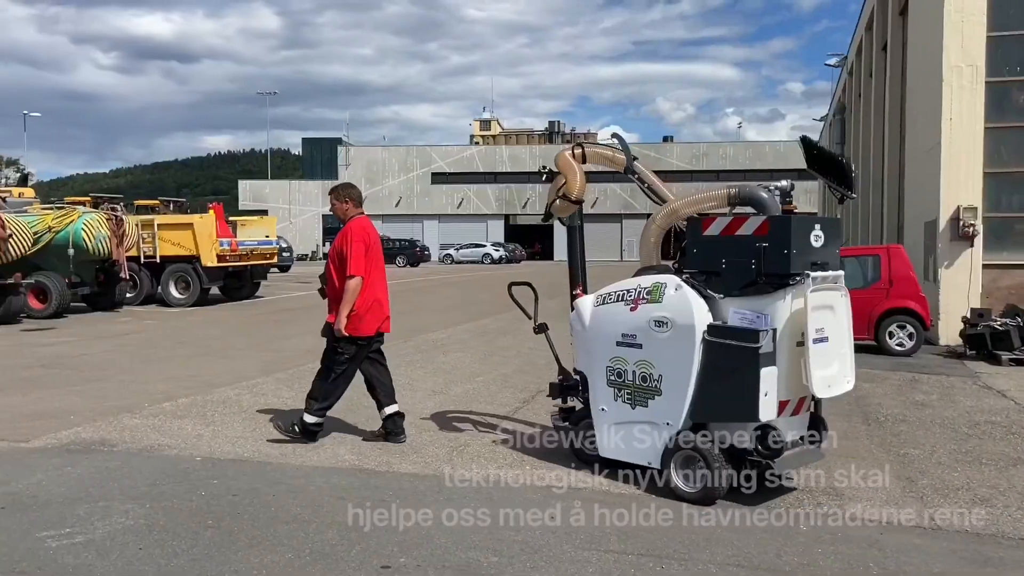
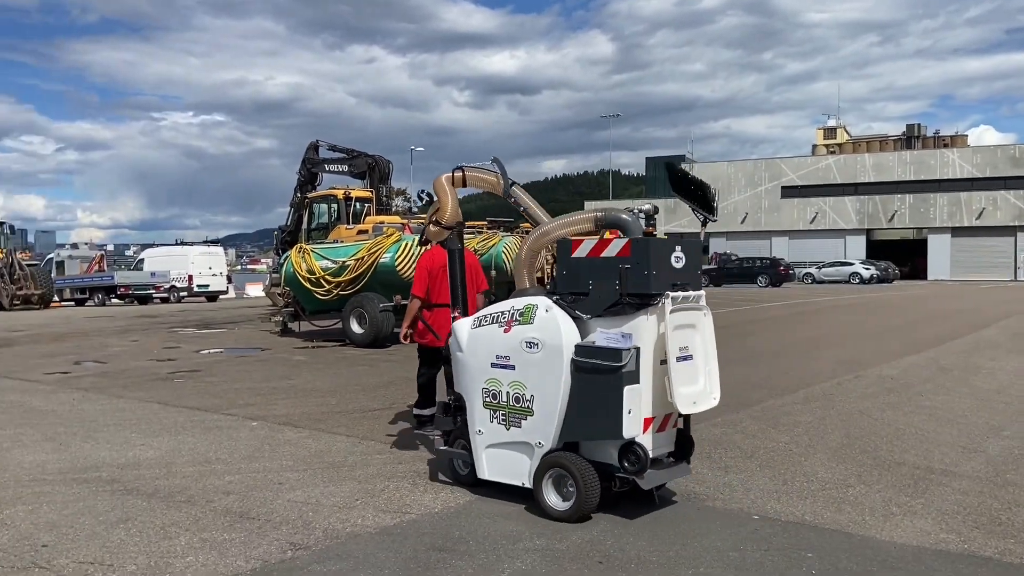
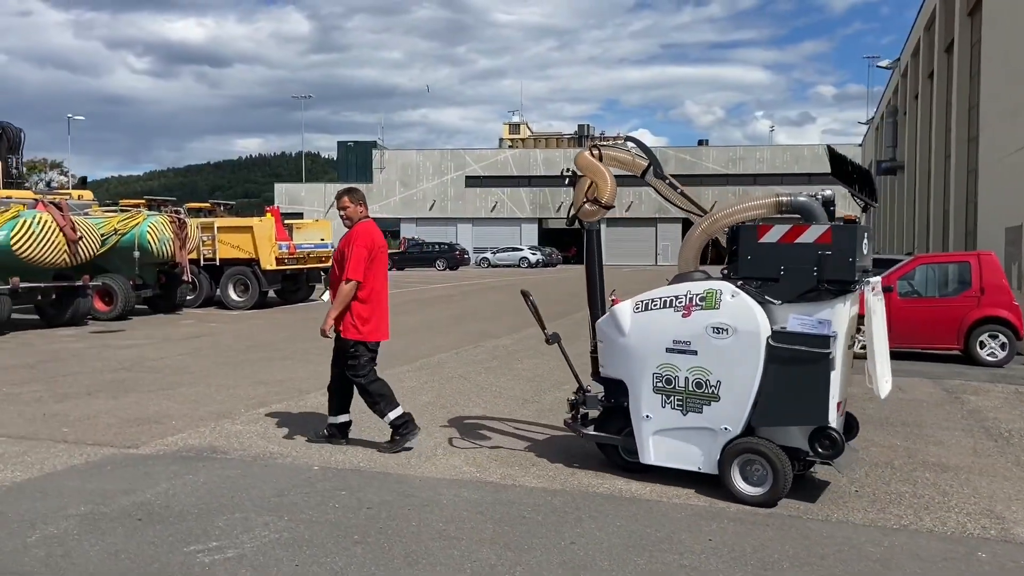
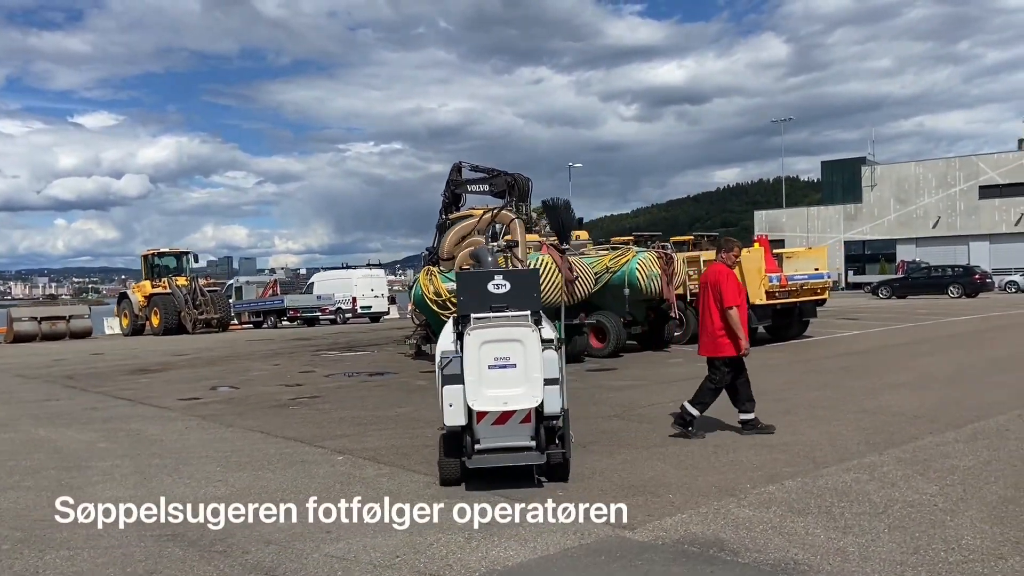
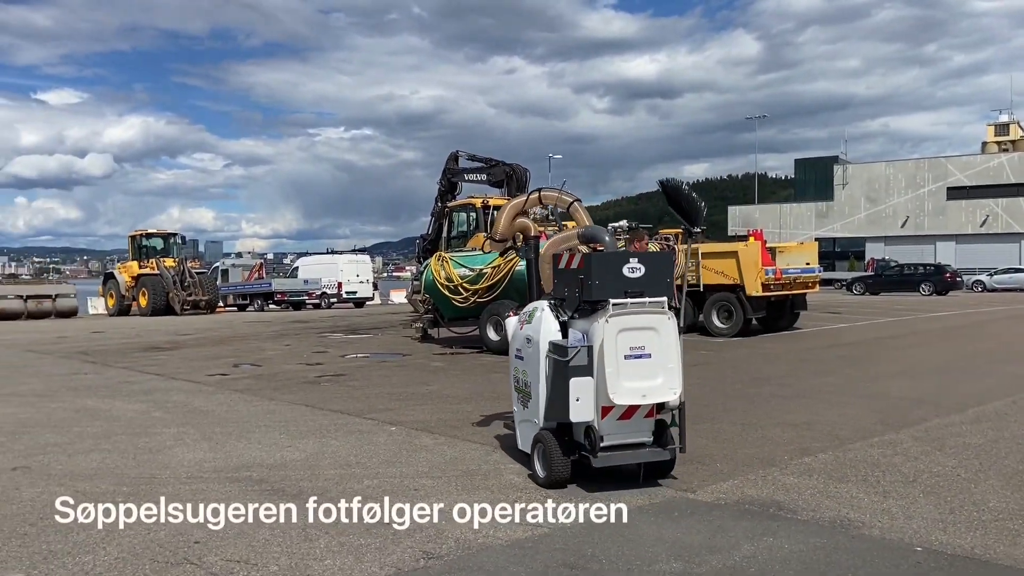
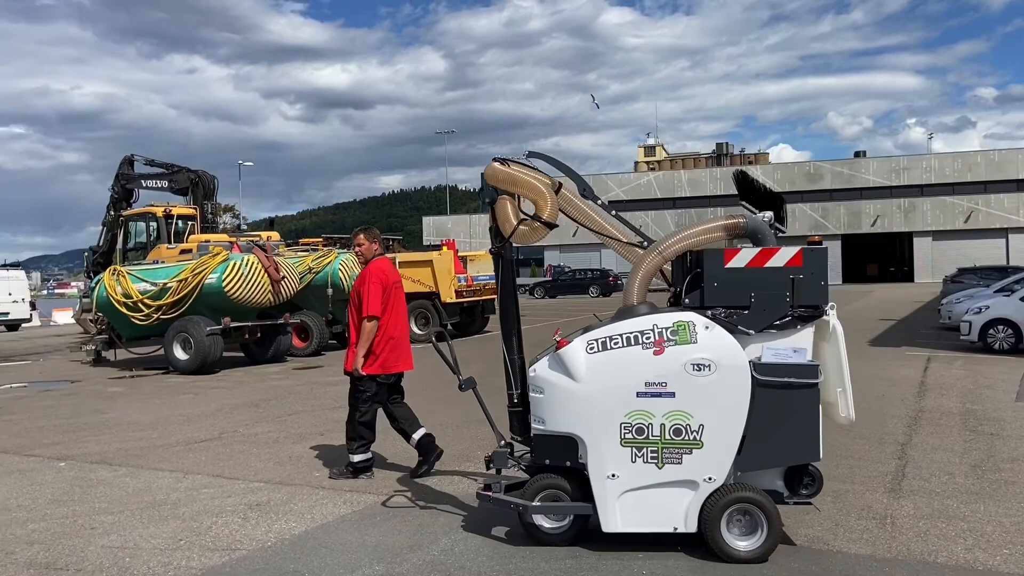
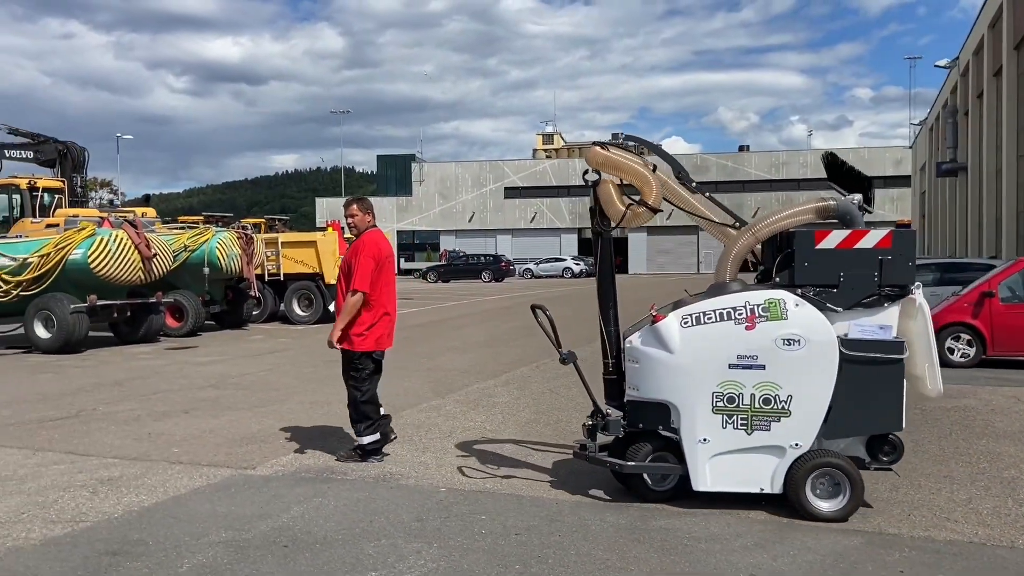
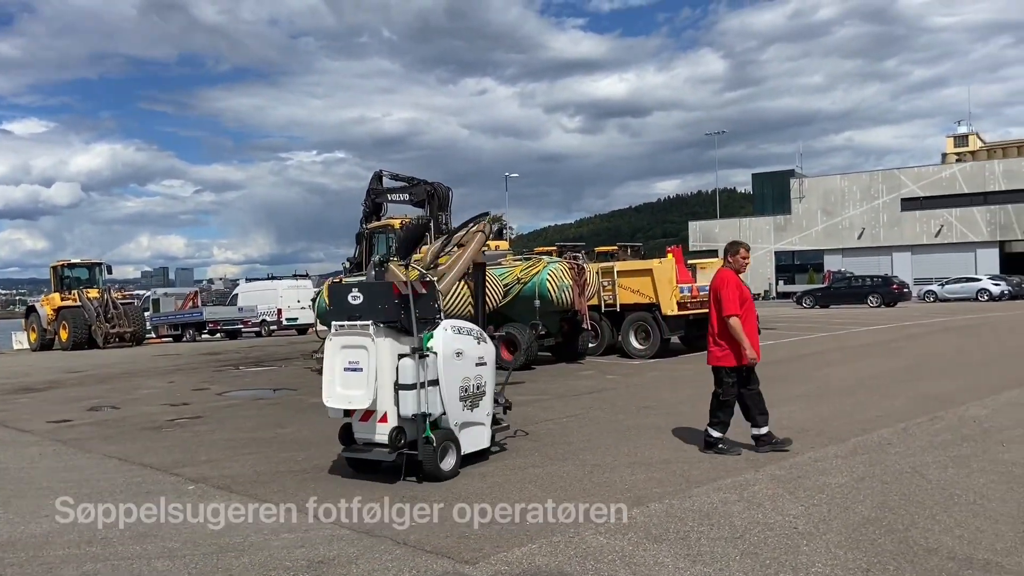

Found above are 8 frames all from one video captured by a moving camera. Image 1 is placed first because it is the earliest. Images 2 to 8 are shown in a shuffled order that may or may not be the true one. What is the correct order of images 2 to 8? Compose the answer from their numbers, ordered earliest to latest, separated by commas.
3, 7, 6, 2, 5, 4, 8
